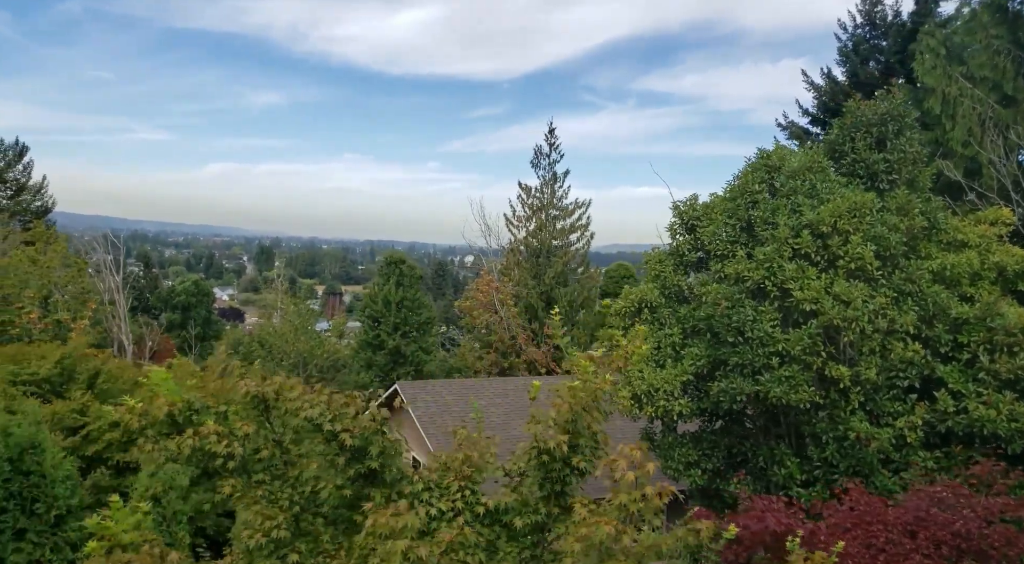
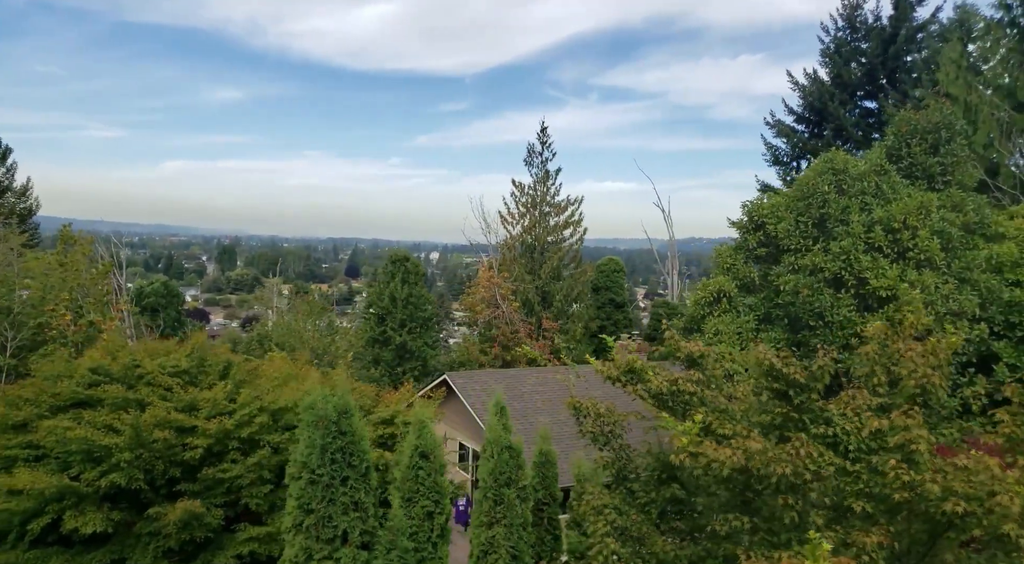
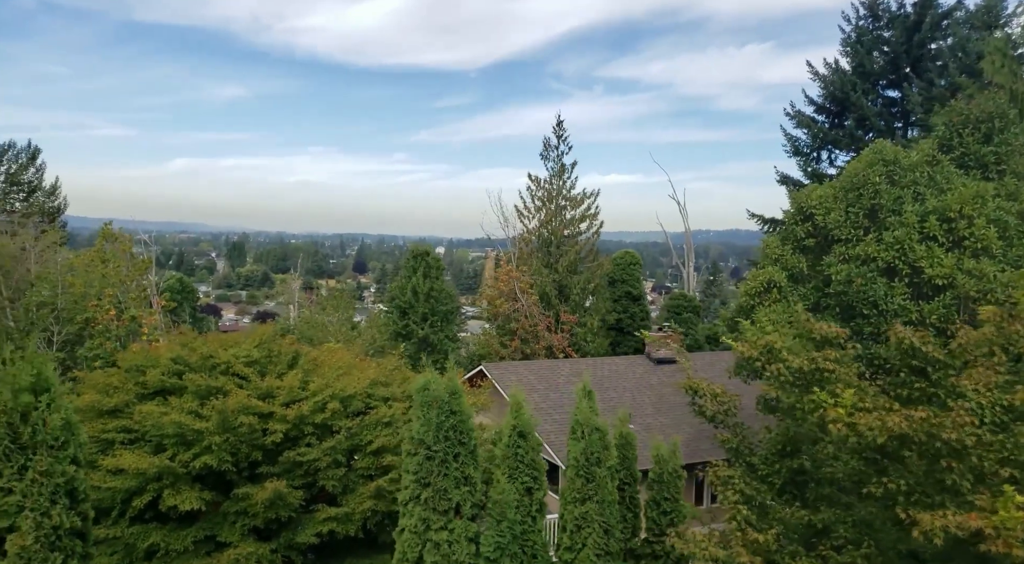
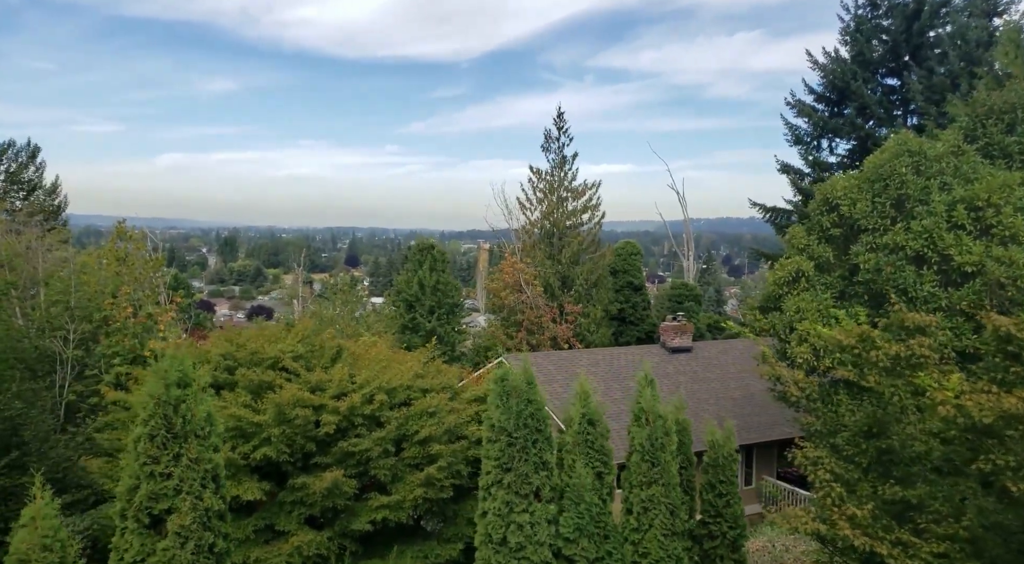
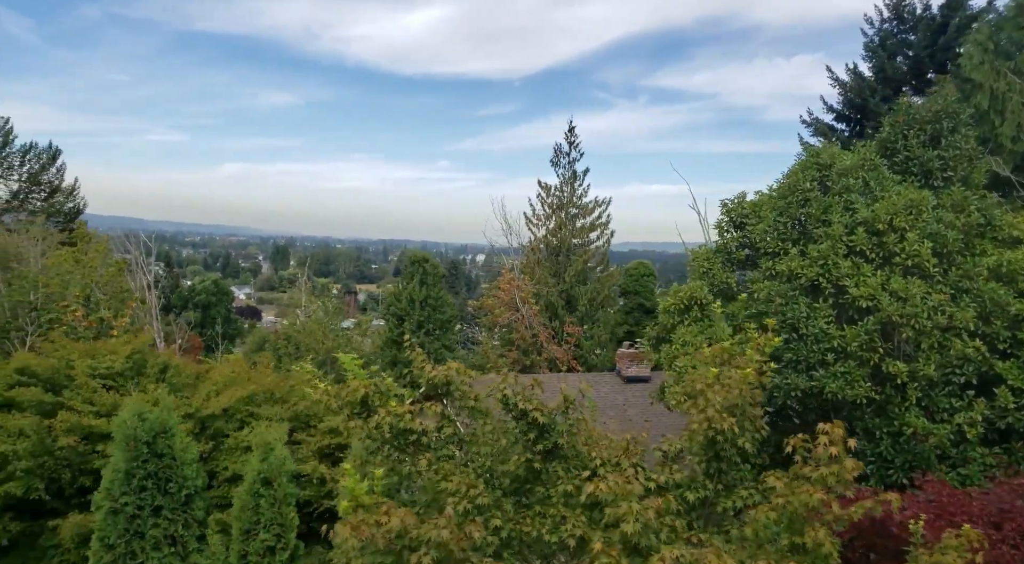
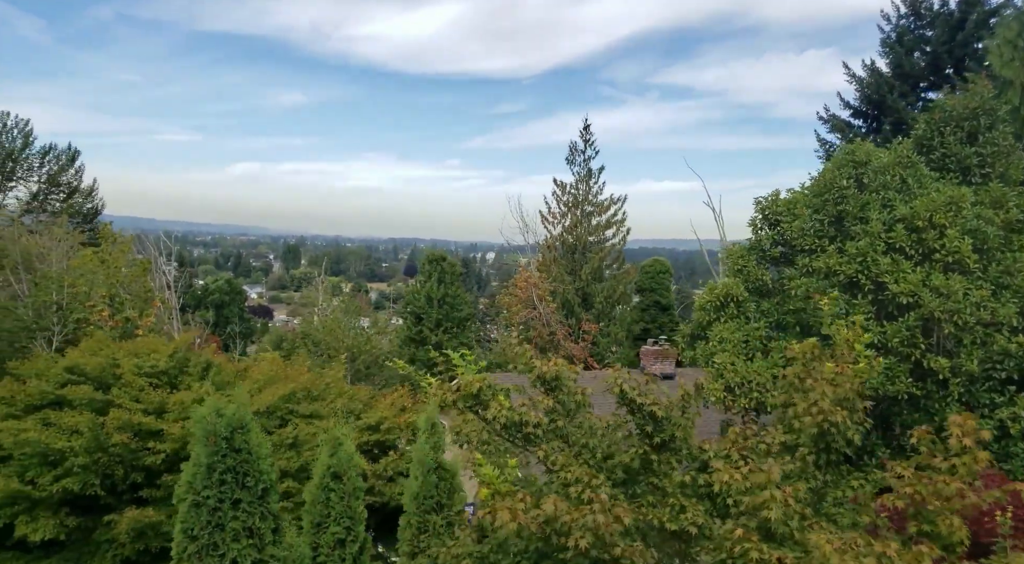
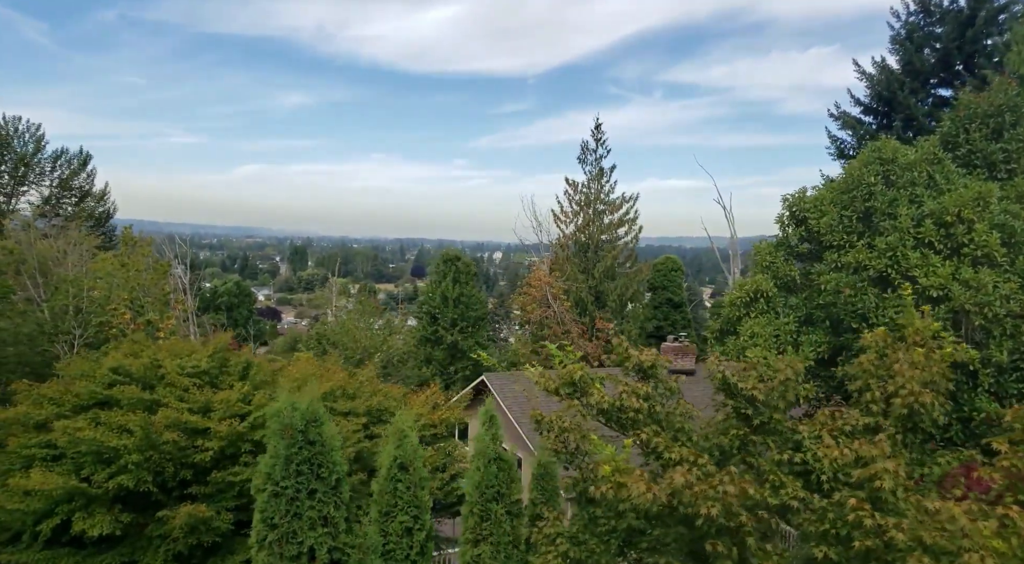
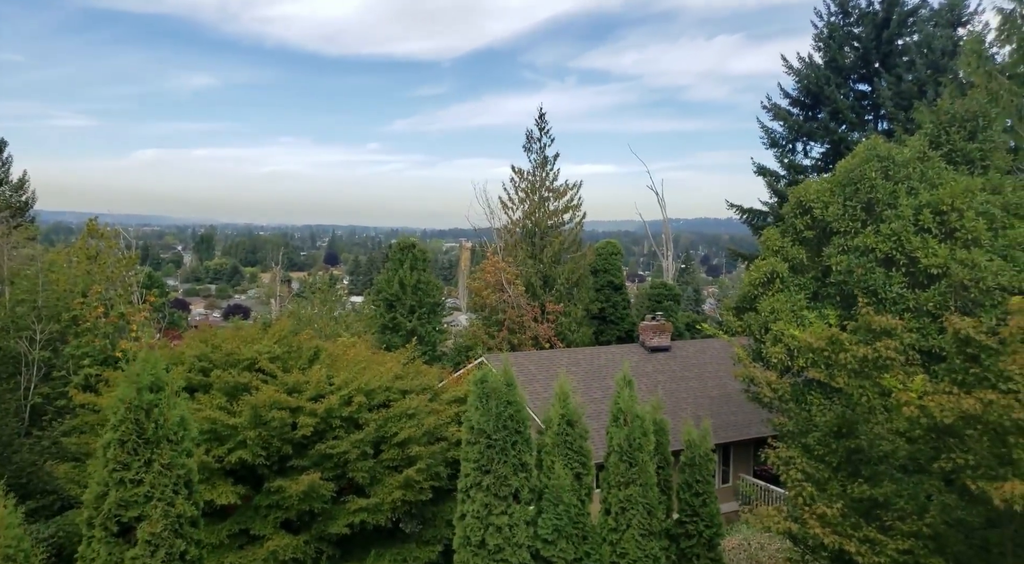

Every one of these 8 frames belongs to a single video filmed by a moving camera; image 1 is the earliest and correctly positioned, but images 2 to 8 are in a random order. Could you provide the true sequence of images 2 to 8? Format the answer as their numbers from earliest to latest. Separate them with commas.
5, 6, 7, 2, 3, 4, 8
